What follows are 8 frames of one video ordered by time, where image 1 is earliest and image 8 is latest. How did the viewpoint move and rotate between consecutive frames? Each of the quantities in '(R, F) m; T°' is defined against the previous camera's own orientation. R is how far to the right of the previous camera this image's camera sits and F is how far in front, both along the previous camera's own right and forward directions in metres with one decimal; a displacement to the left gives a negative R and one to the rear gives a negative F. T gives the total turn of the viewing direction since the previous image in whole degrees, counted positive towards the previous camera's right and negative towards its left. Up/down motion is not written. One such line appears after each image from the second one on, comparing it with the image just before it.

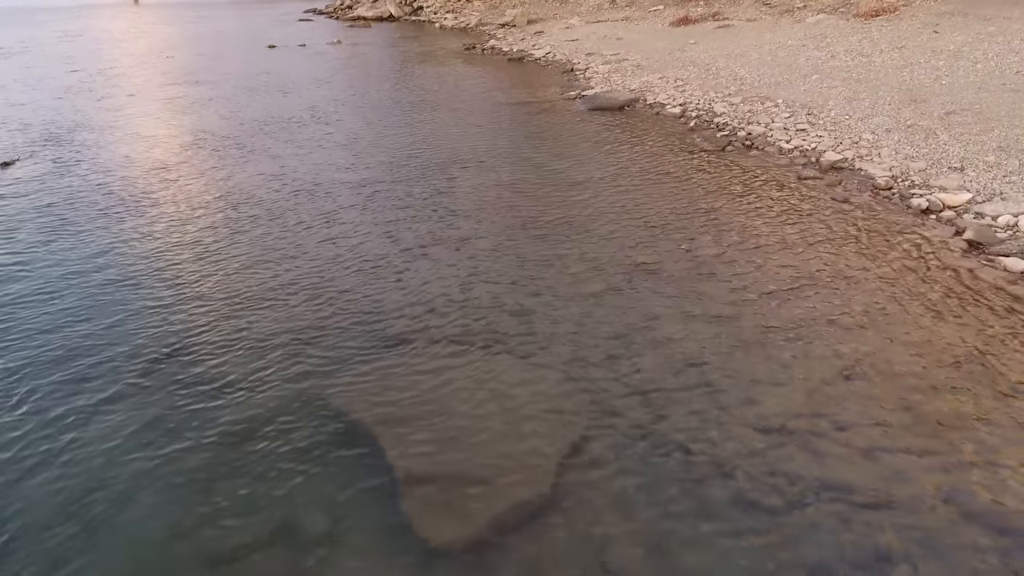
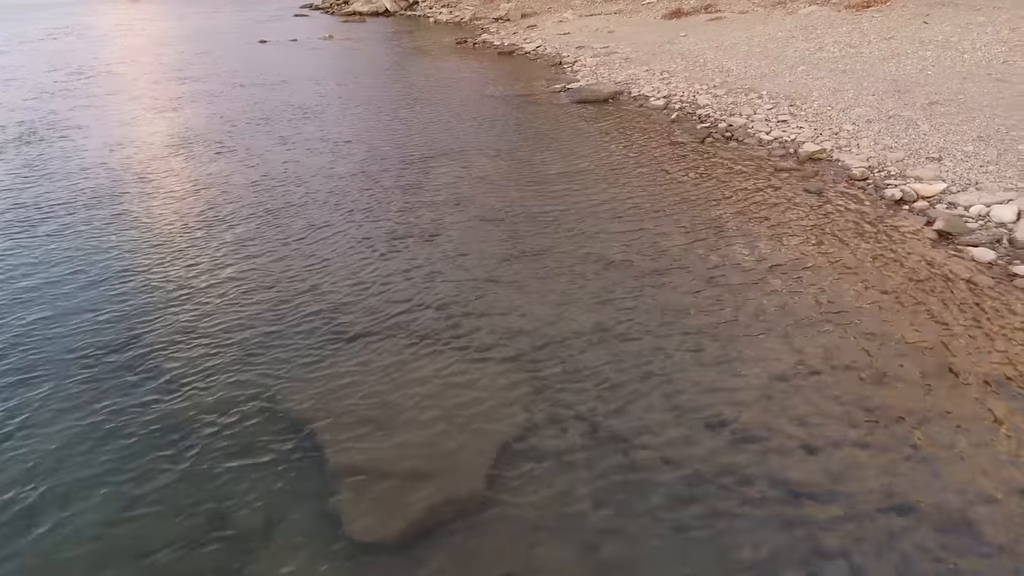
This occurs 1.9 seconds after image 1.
(+0.6, +0.1) m; 0°
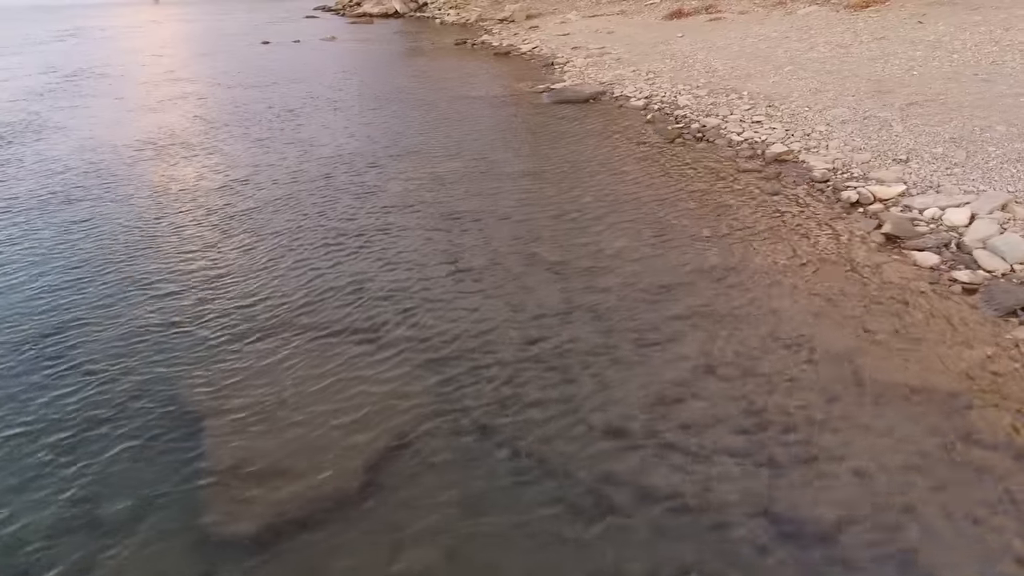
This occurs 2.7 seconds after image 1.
(+1.3, +0.2) m; -2°
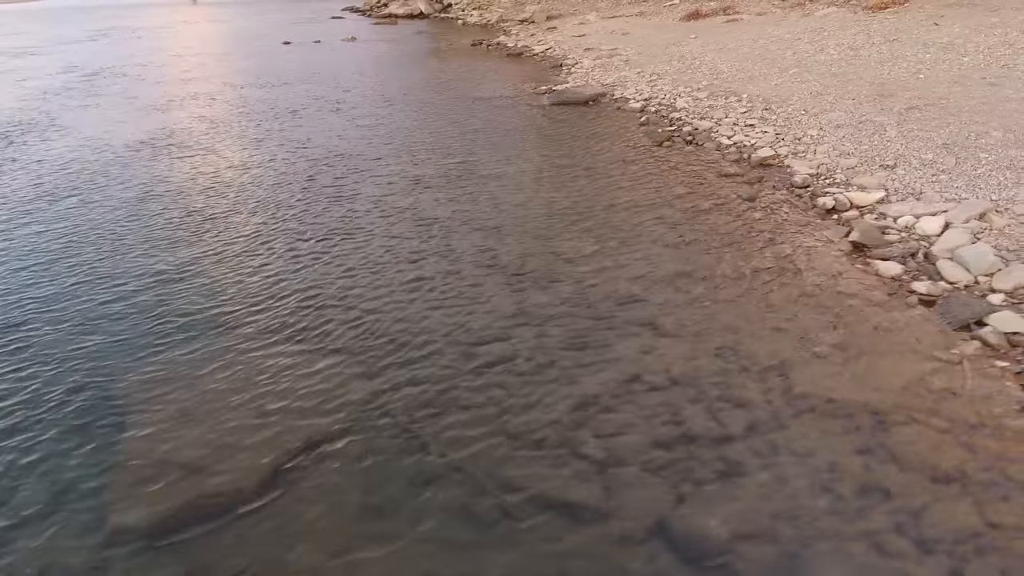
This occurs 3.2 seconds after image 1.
(+1.1, +0.1) m; -3°
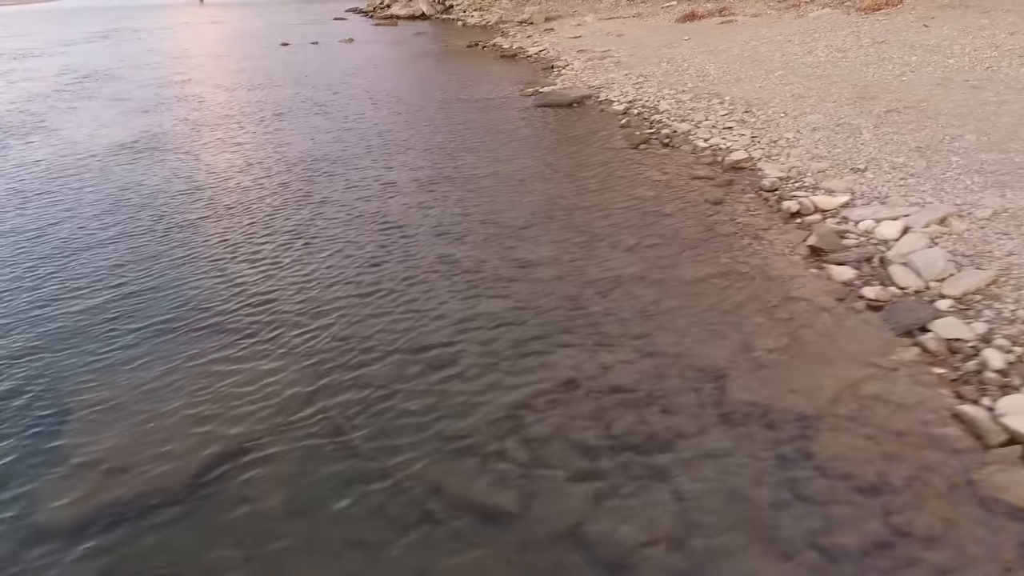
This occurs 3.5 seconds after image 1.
(+0.8, 0.0) m; -1°
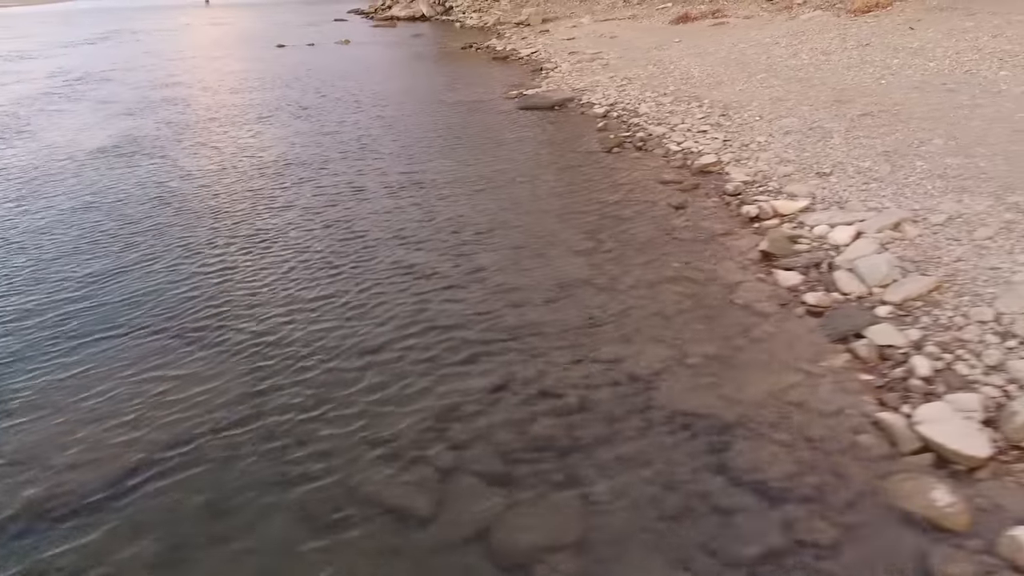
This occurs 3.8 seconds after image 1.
(+0.8, 0.0) m; -1°
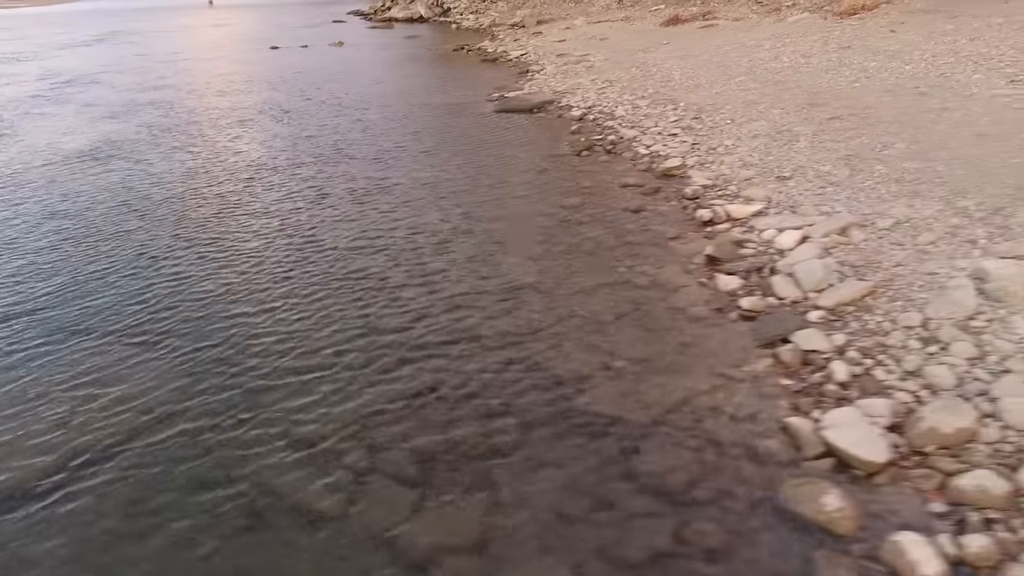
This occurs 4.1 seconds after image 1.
(+0.9, -0.1) m; -1°
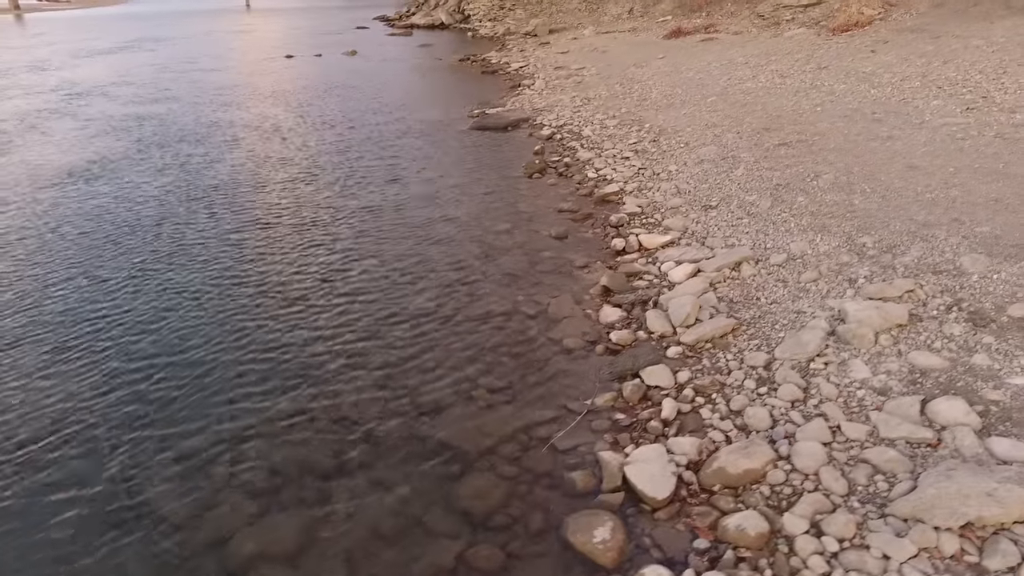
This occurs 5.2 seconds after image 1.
(+2.0, -0.5) m; -3°
